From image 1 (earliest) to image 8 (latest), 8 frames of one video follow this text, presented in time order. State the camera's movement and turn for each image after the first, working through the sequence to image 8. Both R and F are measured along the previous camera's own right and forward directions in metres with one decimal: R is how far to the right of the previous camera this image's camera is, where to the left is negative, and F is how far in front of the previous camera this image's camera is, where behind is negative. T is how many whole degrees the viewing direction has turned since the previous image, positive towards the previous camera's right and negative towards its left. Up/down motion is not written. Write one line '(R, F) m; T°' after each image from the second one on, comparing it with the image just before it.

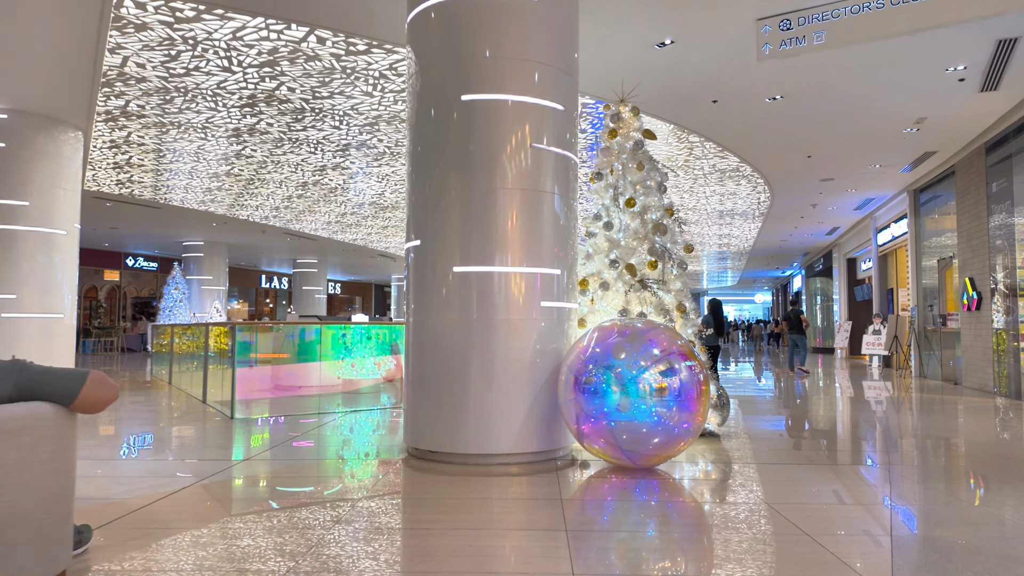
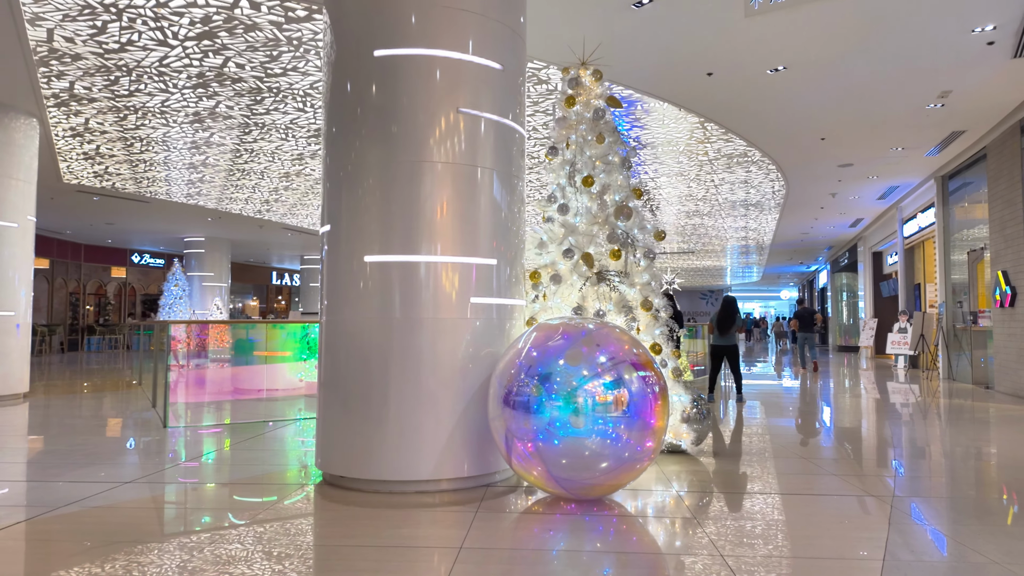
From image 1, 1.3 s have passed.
(+0.5, +0.7) m; -2°
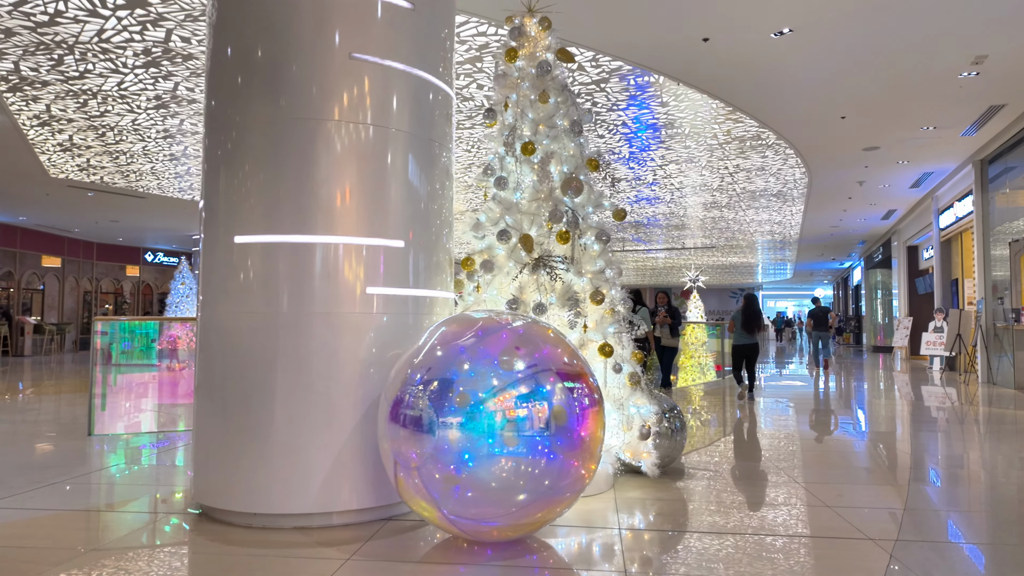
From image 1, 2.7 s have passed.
(+0.5, +0.7) m; -3°
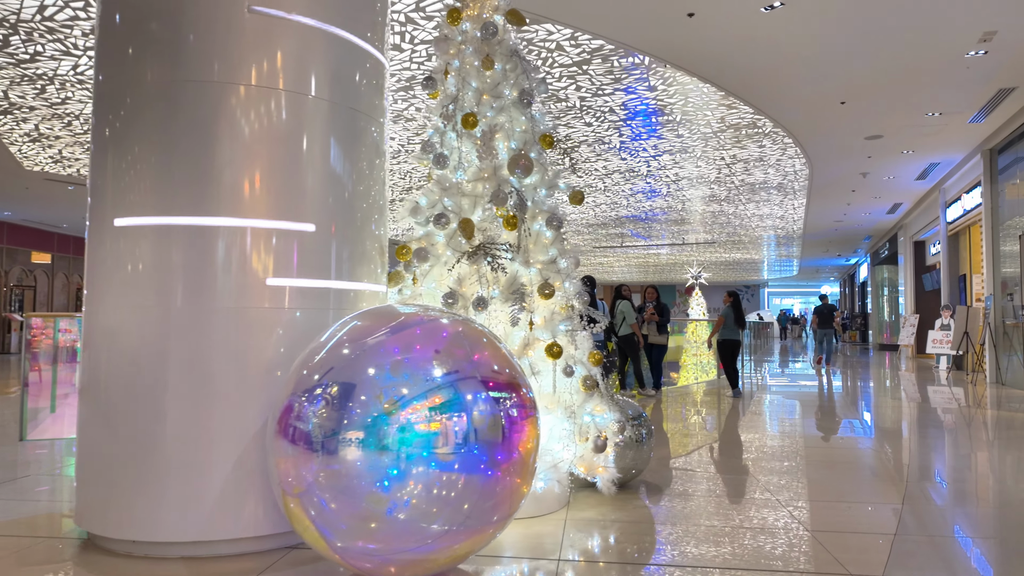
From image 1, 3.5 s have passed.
(+0.3, +0.4) m; -1°
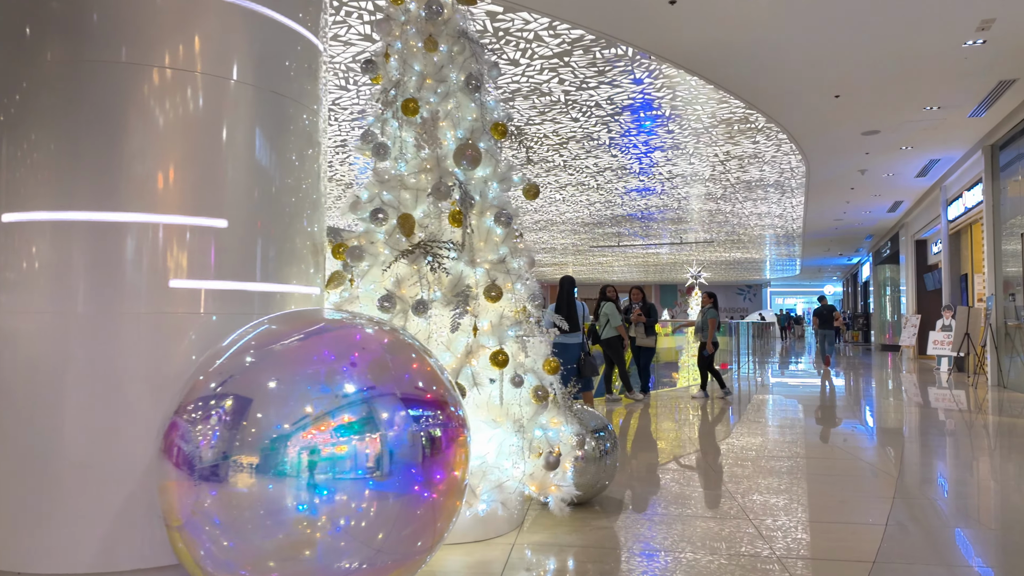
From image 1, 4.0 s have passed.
(+0.2, +0.2) m; 0°
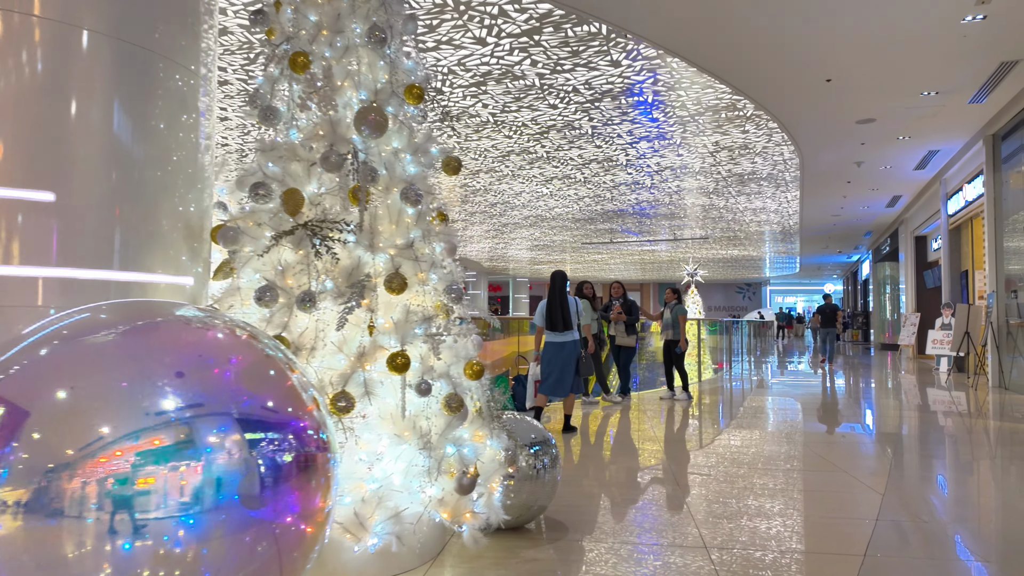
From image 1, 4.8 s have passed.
(+0.3, +0.4) m; 0°
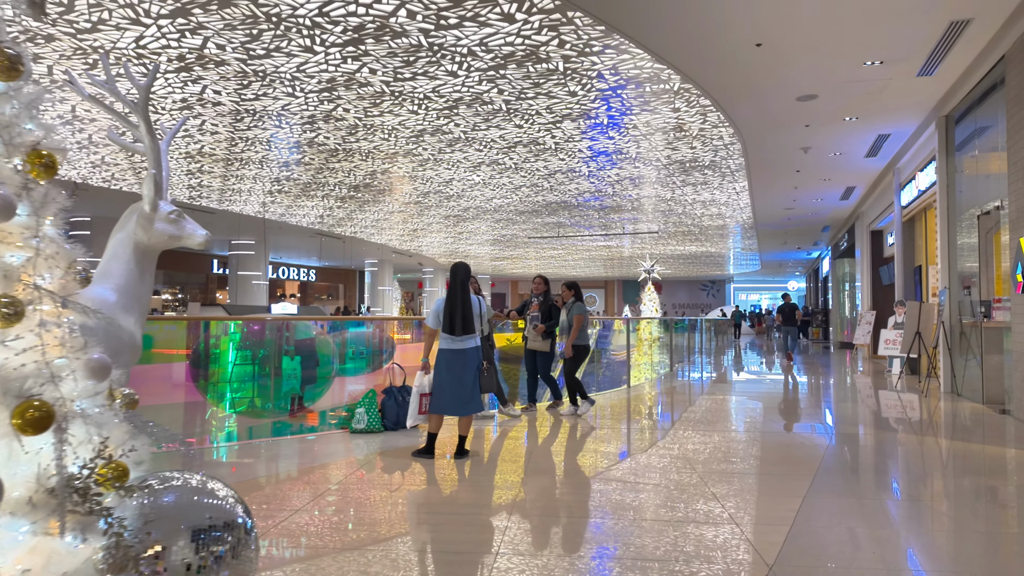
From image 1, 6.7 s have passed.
(+0.8, +0.9) m; +2°
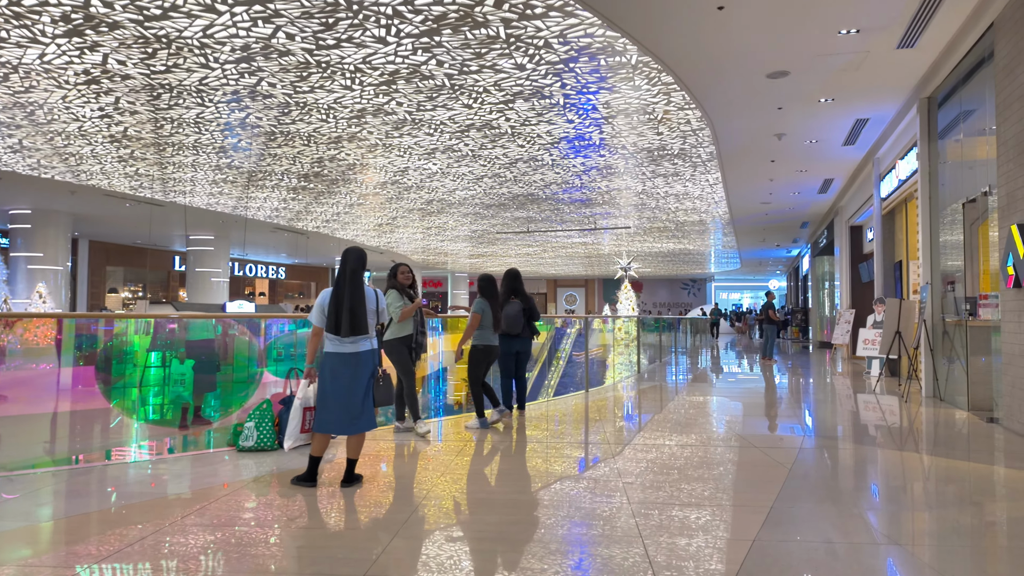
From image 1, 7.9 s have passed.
(+0.4, +0.7) m; +1°
